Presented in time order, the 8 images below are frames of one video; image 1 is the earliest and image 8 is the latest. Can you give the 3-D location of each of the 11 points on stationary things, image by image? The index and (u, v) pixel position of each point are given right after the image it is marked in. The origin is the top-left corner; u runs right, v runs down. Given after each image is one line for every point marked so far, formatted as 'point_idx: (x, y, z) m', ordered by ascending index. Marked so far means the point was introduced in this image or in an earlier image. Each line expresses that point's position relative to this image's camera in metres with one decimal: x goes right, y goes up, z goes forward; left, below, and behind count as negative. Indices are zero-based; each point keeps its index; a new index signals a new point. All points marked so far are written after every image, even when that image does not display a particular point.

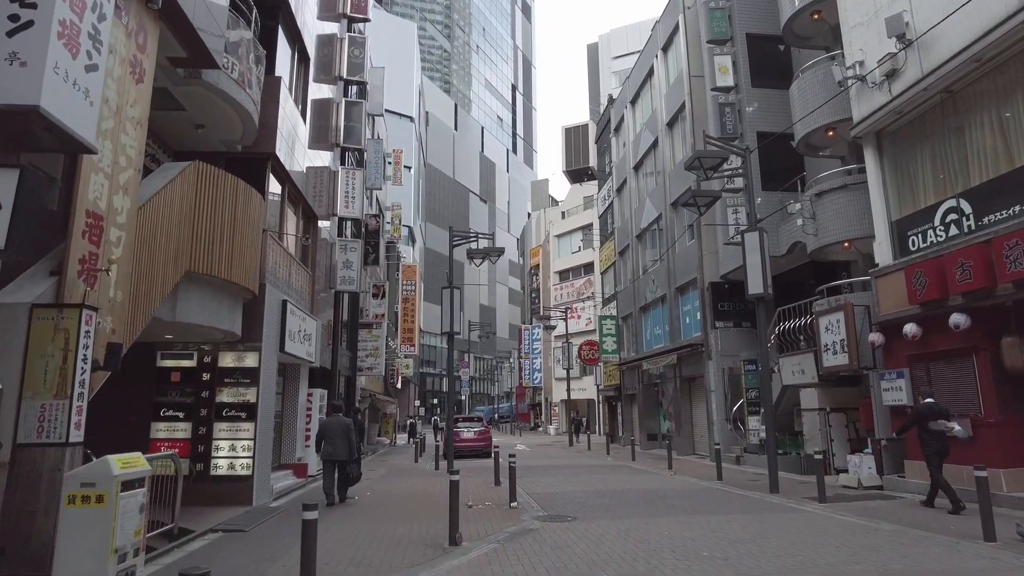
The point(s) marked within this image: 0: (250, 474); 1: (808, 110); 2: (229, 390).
0: (-4.2, -3.0, +10.7) m
1: (+7.0, +4.2, +15.6) m
2: (-4.7, -1.7, +11.0) m
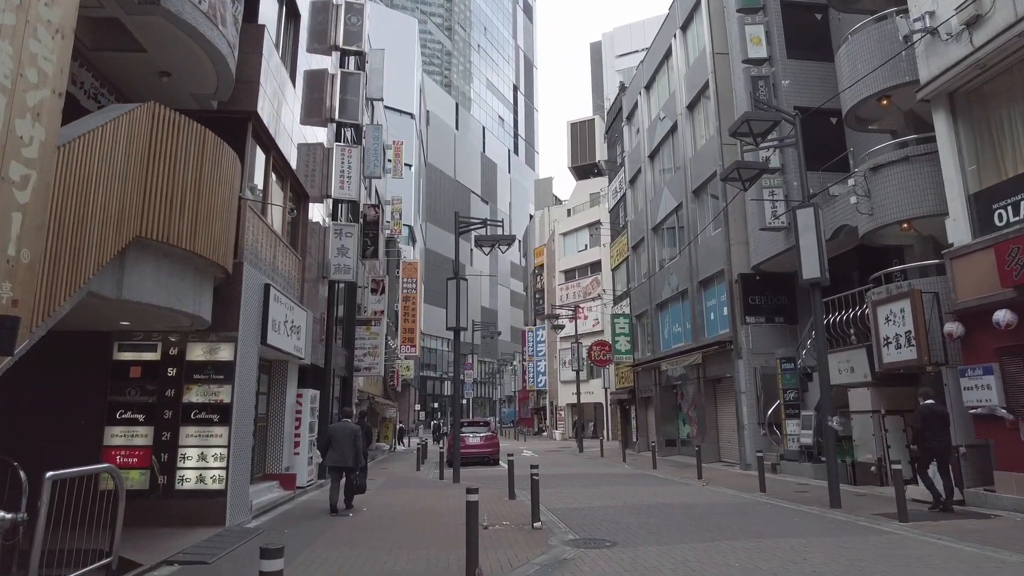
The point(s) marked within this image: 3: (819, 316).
0: (-3.9, -2.7, +9.0) m
1: (+7.3, +4.4, +13.9) m
2: (-4.4, -1.4, +9.2) m
3: (+5.3, -0.5, +11.5) m
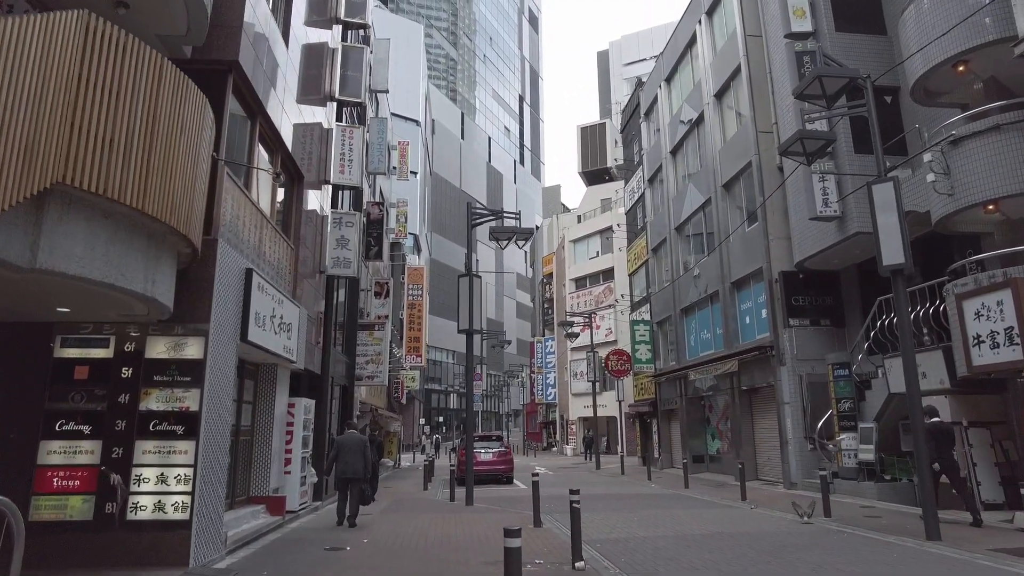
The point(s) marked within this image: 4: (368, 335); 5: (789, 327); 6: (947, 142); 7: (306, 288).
0: (-3.5, -2.5, +7.2) m
1: (+7.7, +4.6, +12.1) m
2: (-4.0, -1.2, +7.5) m
3: (+5.8, -0.3, +9.7) m
4: (-4.3, -1.4, +19.9) m
5: (+7.2, -1.0, +17.3) m
6: (+7.6, +2.6, +11.6) m
7: (-4.1, 0.0, +13.2) m
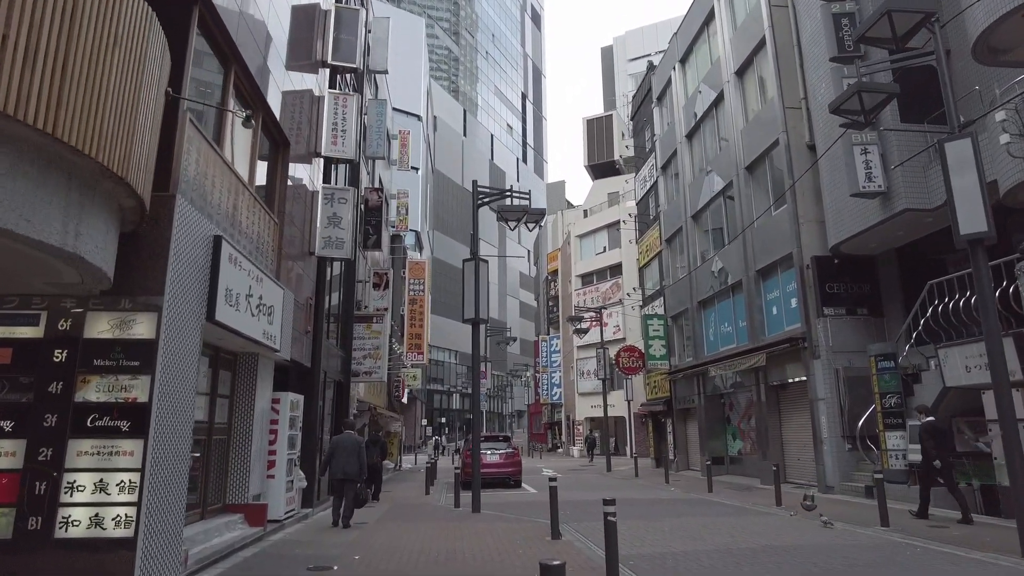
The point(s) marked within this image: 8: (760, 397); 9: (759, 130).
0: (-3.3, -2.2, +5.8) m
1: (+7.9, +4.9, +10.7) m
2: (-3.8, -0.9, +6.1) m
3: (+6.0, 0.0, +8.3) m
4: (-4.1, -1.1, +18.5) m
5: (+7.4, -0.7, +15.9) m
6: (+7.8, +2.9, +10.2) m
7: (-3.9, +0.3, +11.8) m
8: (+7.1, -3.1, +18.9) m
9: (+7.2, +4.6, +19.2) m
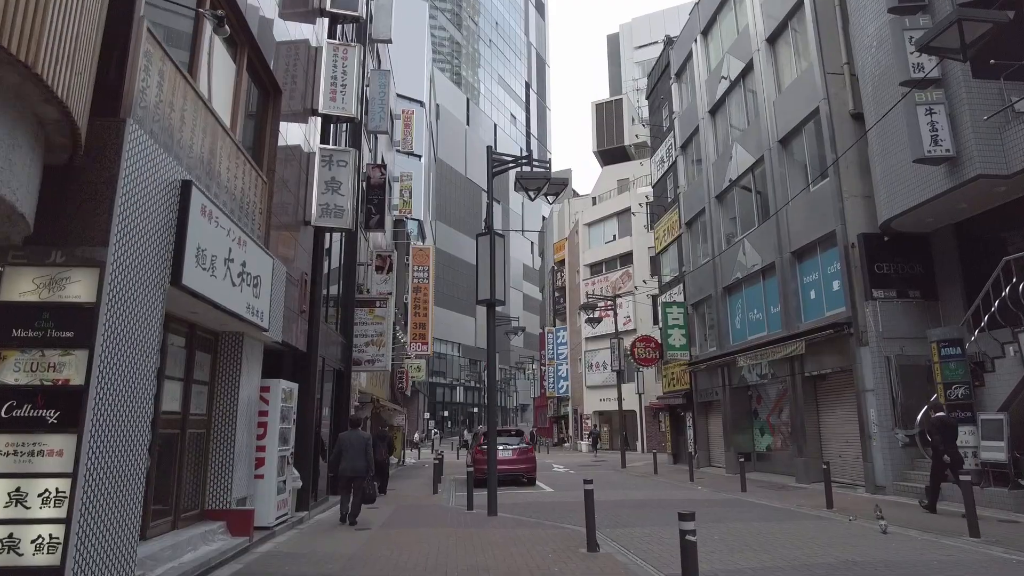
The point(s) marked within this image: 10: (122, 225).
0: (-3.0, -1.8, +4.3) m
1: (+8.3, +5.3, +9.2) m
2: (-3.4, -0.5, +4.6) m
3: (+6.3, +0.4, +6.8) m
4: (-3.7, -0.6, +17.1) m
5: (+7.8, -0.3, +14.4) m
6: (+8.2, +3.3, +8.7) m
7: (-3.5, +0.7, +10.4) m
8: (+7.5, -2.7, +17.5) m
9: (+7.6, +5.0, +17.7) m
10: (-3.0, +0.5, +5.1) m
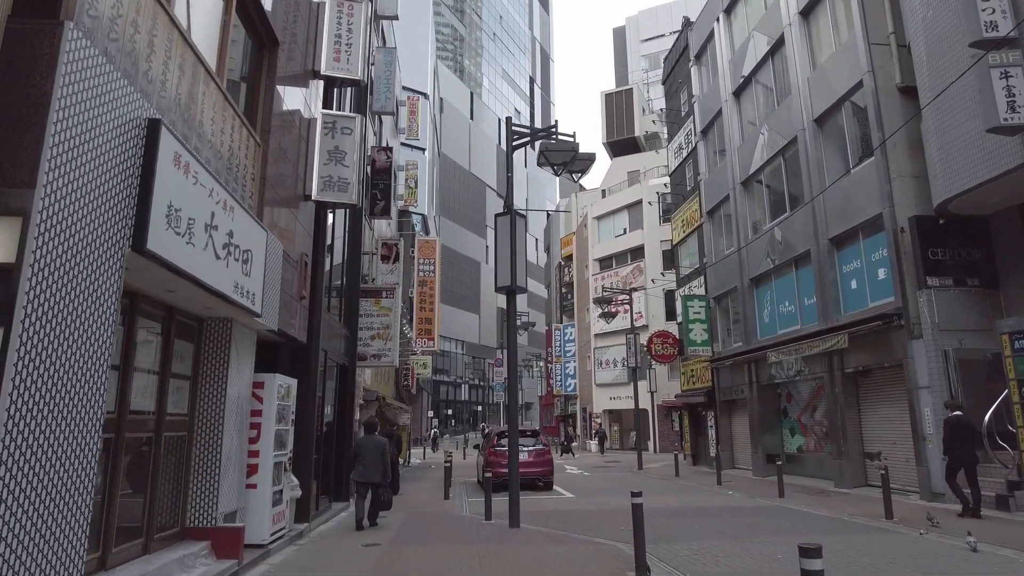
0: (-2.6, -1.6, +3.1) m
1: (+8.7, +5.5, +7.9) m
2: (-3.0, -0.3, +3.4) m
3: (+6.7, +0.6, +5.5) m
4: (-3.3, -0.4, +15.8) m
5: (+8.2, 0.0, +13.1) m
6: (+8.6, +3.5, +7.4) m
7: (-3.1, +1.0, +9.1) m
8: (+7.9, -2.4, +16.2) m
9: (+8.0, +5.3, +16.4) m
10: (-2.6, +0.7, +3.8) m
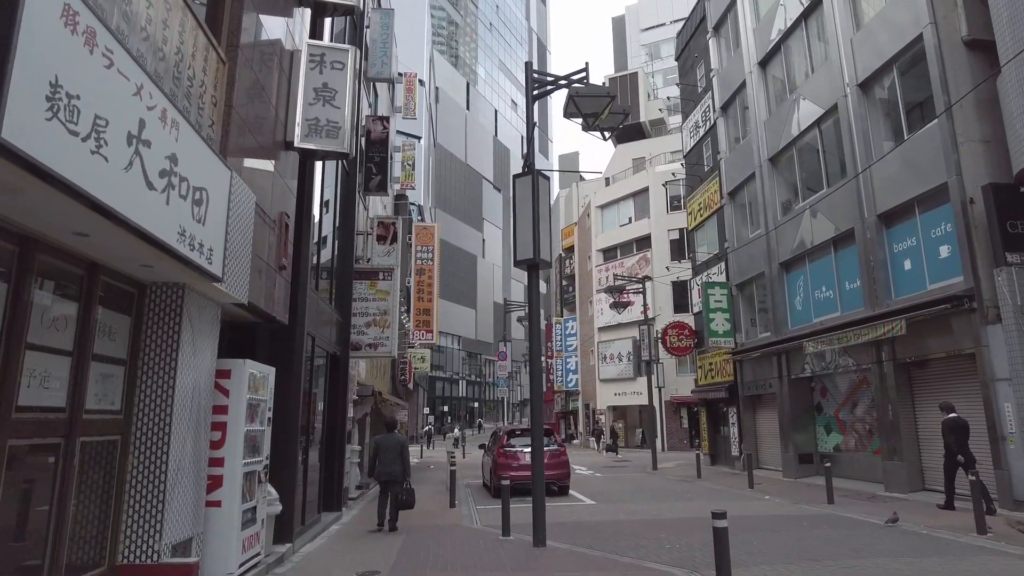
0: (-2.2, -1.2, +1.3) m
1: (+9.0, +5.9, +6.2) m
2: (-2.6, +0.1, +1.6) m
3: (+7.1, +1.0, +3.8) m
4: (-3.0, 0.0, +14.1) m
5: (+8.5, +0.4, +11.5) m
6: (+8.9, +3.9, +5.7) m
7: (-2.8, +1.4, +7.3) m
8: (+8.1, -2.0, +14.5) m
9: (+8.3, +5.7, +14.7) m
10: (-2.2, +1.1, +2.0) m
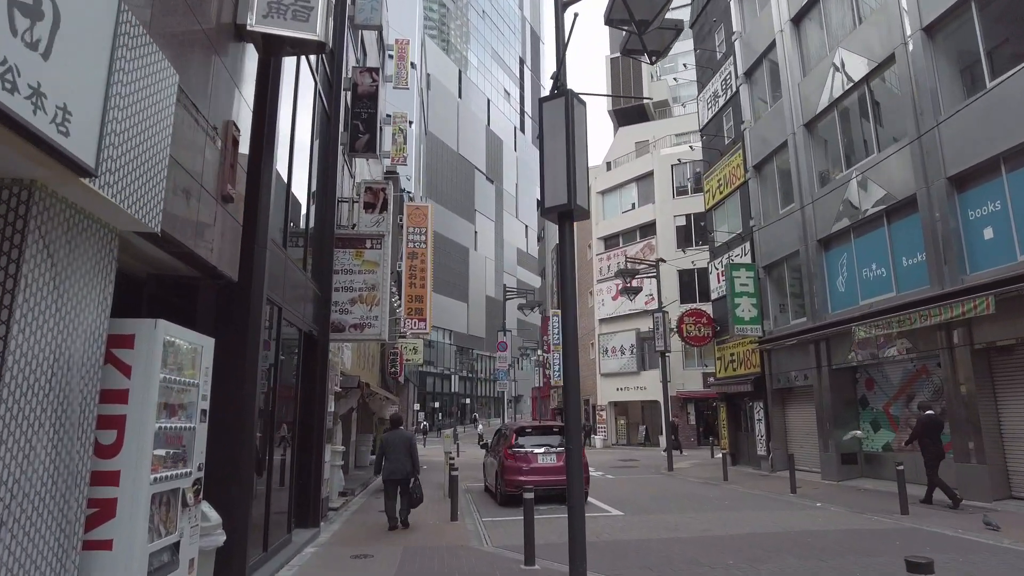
0: (-1.8, -0.8, -0.9) m
1: (+9.4, +6.3, +4.1) m
2: (-2.2, +0.6, -0.7) m
3: (+7.5, +1.4, +1.8) m
4: (-2.8, +0.6, +11.8) m
5: (+8.8, +0.9, +9.4) m
6: (+9.3, +4.3, +3.6) m
7: (-2.5, +1.8, +5.1) m
8: (+8.3, -1.5, +12.4) m
9: (+8.5, +6.2, +12.6) m
10: (-1.8, +1.5, -0.2) m
